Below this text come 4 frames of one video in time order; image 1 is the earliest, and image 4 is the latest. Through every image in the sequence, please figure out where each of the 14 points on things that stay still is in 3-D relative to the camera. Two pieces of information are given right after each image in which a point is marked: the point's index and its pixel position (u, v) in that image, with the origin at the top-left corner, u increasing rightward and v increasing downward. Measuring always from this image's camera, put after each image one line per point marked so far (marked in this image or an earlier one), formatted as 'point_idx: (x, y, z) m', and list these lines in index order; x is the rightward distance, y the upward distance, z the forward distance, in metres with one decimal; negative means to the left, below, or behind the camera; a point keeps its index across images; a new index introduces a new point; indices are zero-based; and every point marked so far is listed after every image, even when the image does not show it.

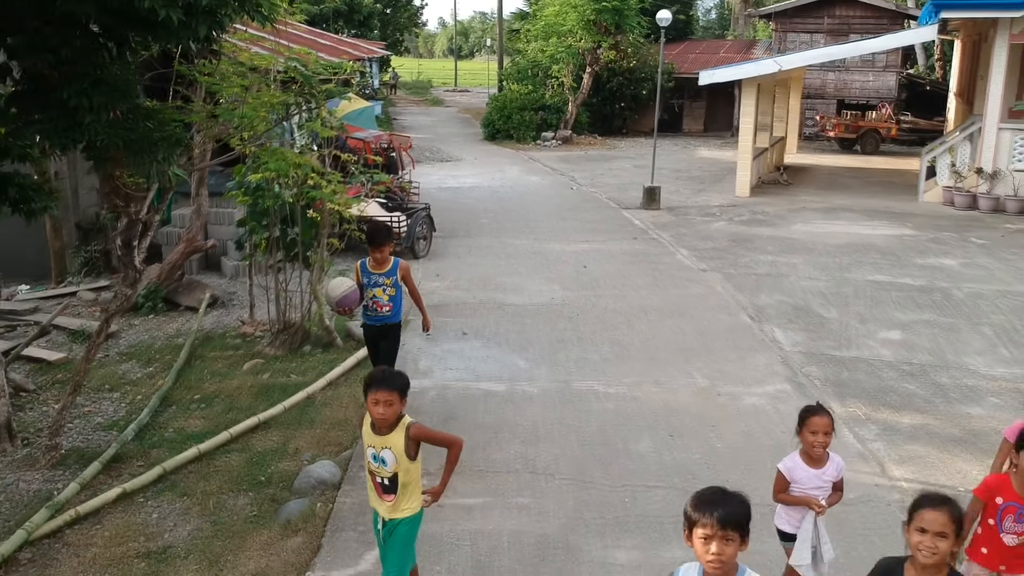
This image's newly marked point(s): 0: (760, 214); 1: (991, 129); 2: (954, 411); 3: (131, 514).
0: (+3.8, +1.2, +14.1) m
1: (+7.4, +2.5, +14.2) m
2: (+3.1, -0.9, +6.4) m
3: (-2.1, -1.2, +5.1) m
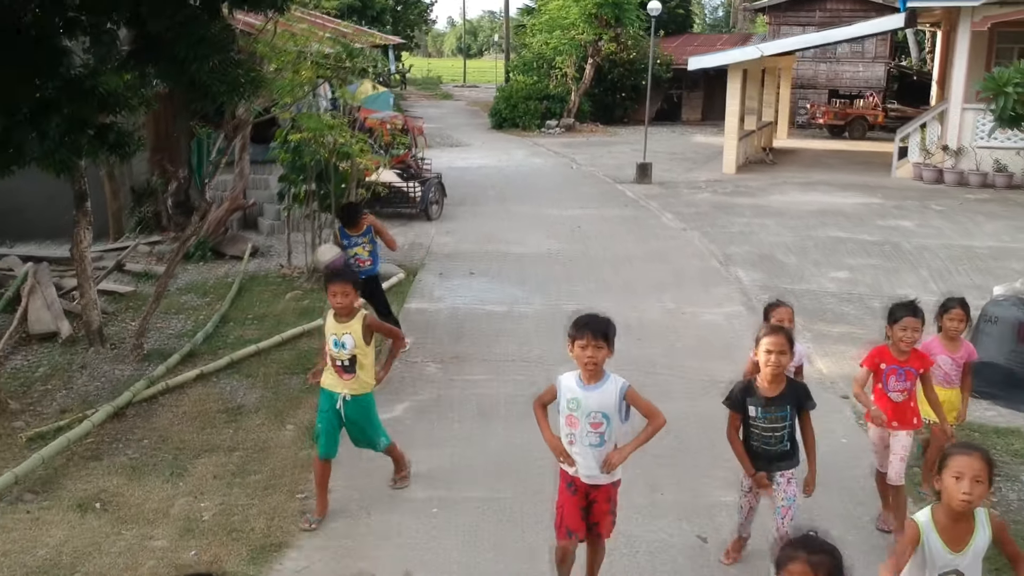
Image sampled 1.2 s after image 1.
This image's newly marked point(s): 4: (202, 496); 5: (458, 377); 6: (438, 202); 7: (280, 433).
0: (+3.9, +1.7, +15.4) m
1: (+7.5, +3.1, +15.5) m
2: (+3.1, -0.3, +7.8) m
3: (-2.1, -0.7, +6.4) m
4: (-1.6, -1.1, +4.7) m
5: (-0.4, -0.6, +6.5) m
6: (-1.0, +1.2, +12.5) m
7: (-1.4, -0.9, +5.6) m
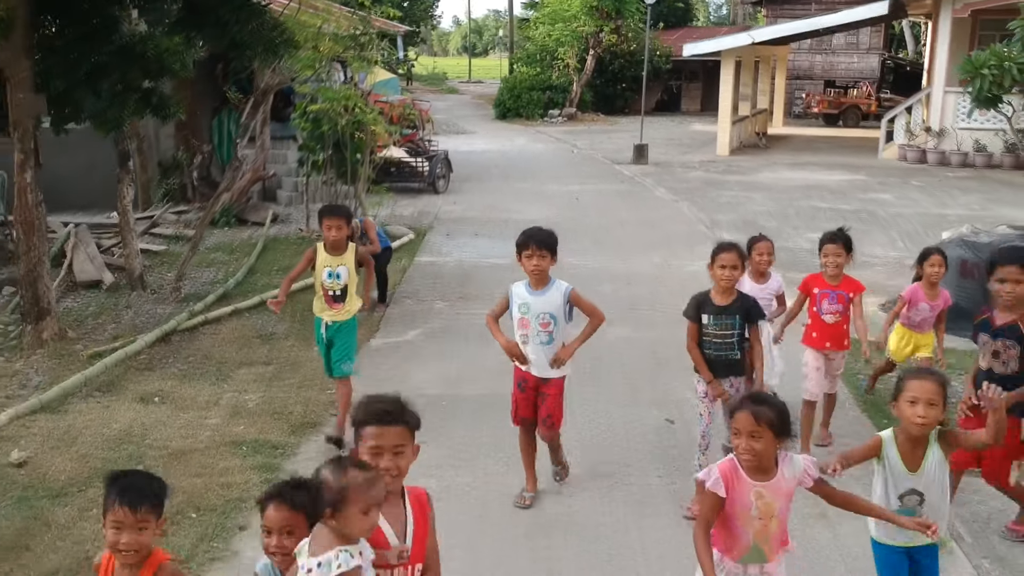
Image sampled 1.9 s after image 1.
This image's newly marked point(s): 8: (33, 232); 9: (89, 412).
0: (+3.9, +2.2, +16.2) m
1: (+7.6, +3.5, +16.2) m
2: (+3.1, +0.1, +8.5) m
3: (-2.1, -0.2, +7.3) m
4: (-1.6, -0.6, +5.6) m
5: (-0.4, -0.2, +7.3) m
6: (-1.0, +1.6, +13.3) m
7: (-1.4, -0.5, +6.4) m
8: (-3.4, +0.4, +6.5) m
9: (-2.4, -0.7, +5.2) m
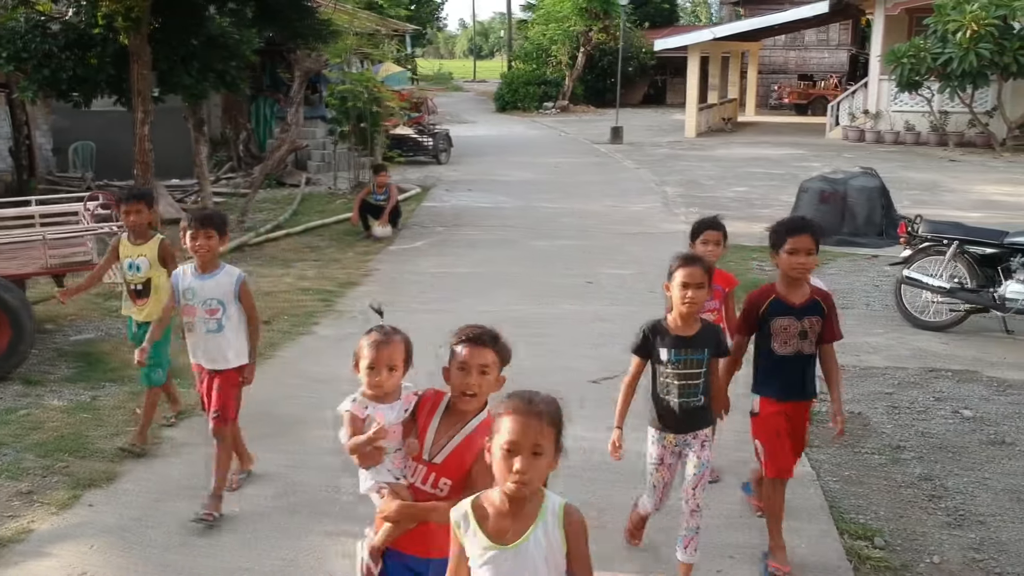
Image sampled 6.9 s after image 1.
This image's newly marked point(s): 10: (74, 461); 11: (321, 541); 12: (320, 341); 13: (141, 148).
0: (+3.8, +2.9, +18.7) m
1: (+7.4, +4.3, +18.7) m
2: (+2.9, +0.9, +11.1) m
3: (-2.3, +0.5, +9.8) m
4: (-1.8, +0.1, +8.1) m
5: (-0.6, +0.6, +9.9) m
6: (-1.1, +2.4, +15.8) m
7: (-1.7, +0.3, +9.0) m
8: (-3.6, +1.2, +9.1) m
9: (-2.6, +0.1, +7.7) m
10: (-2.1, -0.8, +4.3) m
11: (-0.8, -1.0, +3.6) m
12: (-1.3, -0.4, +6.1) m
13: (-3.7, +1.4, +9.0) m
